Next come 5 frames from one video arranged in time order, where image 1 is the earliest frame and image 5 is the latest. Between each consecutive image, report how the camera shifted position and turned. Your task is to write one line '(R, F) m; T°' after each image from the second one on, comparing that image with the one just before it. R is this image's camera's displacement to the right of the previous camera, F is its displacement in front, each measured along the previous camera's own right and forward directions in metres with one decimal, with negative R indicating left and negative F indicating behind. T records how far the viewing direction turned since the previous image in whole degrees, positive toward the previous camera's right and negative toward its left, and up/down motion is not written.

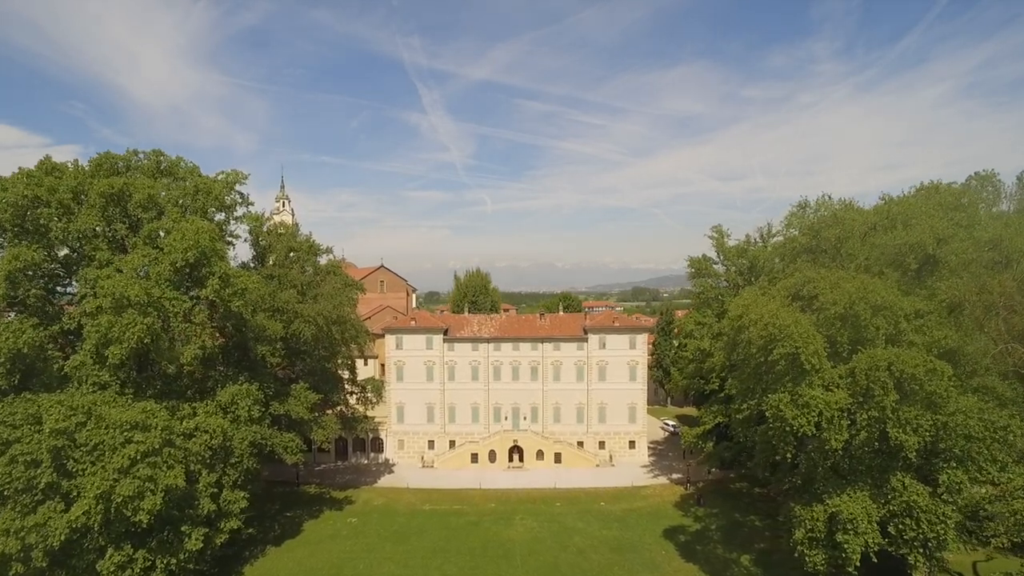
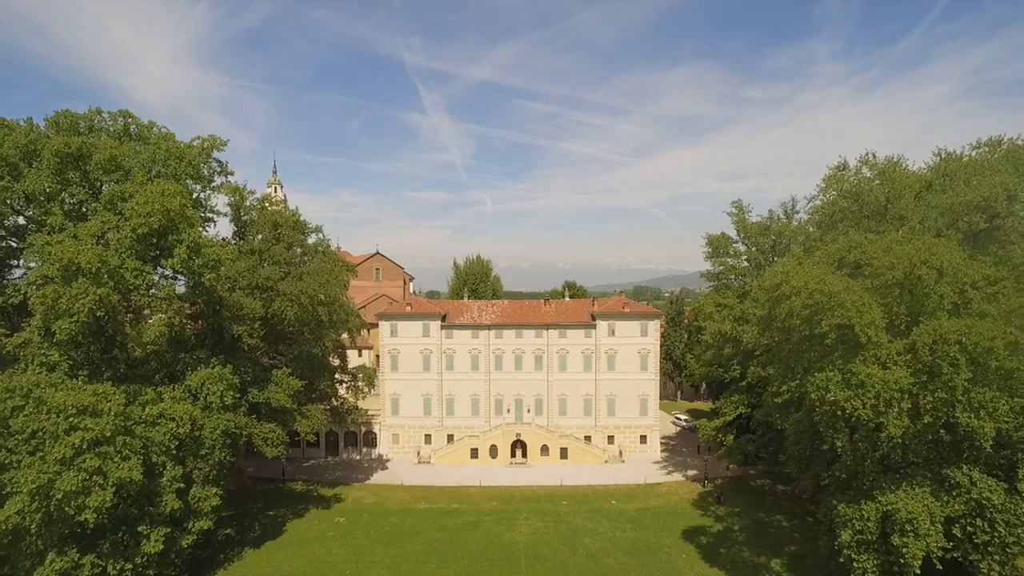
(-0.2, +3.5) m; 0°
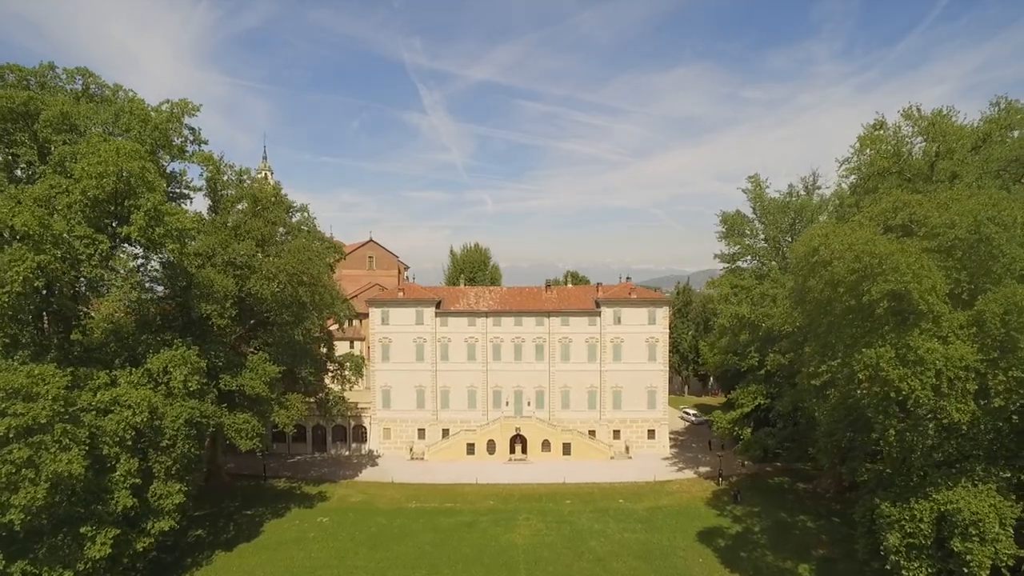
(+0.1, +3.1) m; 0°
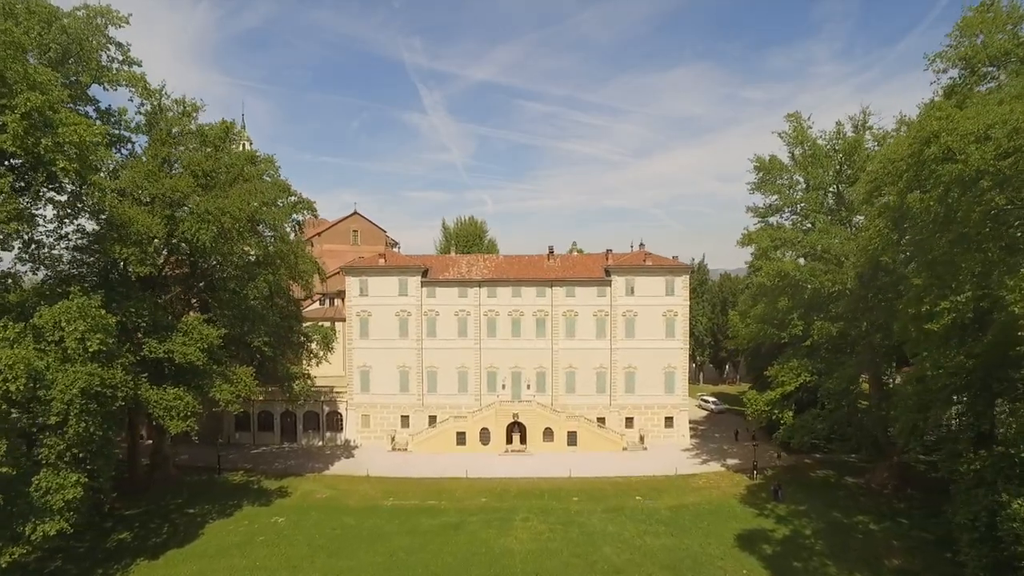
(+0.2, +5.9) m; 0°
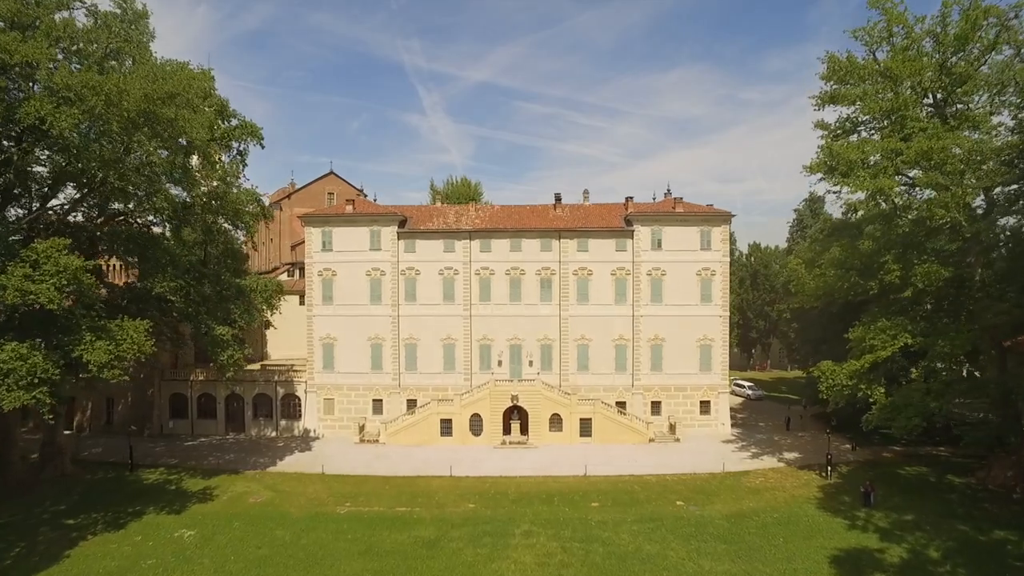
(+0.1, +7.8) m; 0°
